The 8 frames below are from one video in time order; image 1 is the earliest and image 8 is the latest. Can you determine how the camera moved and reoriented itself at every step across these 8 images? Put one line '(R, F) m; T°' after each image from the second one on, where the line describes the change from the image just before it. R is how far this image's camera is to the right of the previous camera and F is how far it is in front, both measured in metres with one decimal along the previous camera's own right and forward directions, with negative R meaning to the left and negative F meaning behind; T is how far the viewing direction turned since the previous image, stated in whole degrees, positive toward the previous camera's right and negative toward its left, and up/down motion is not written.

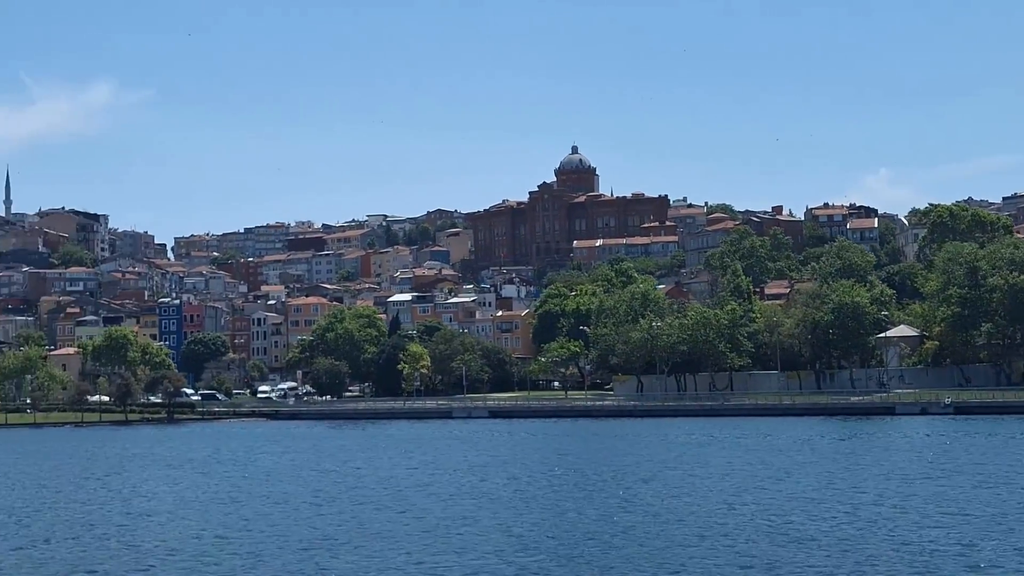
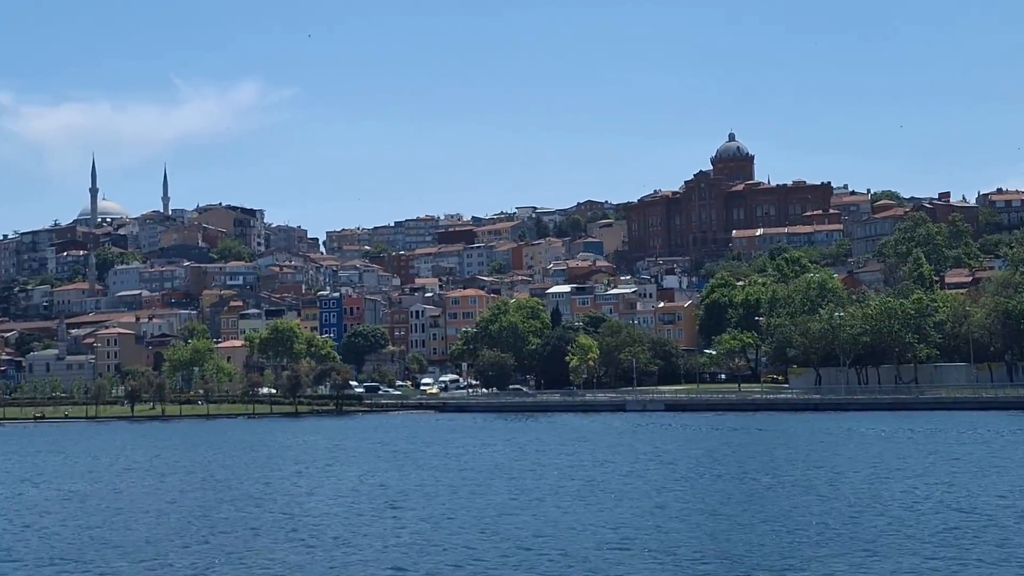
(-2.2, +1.0) m; -6°
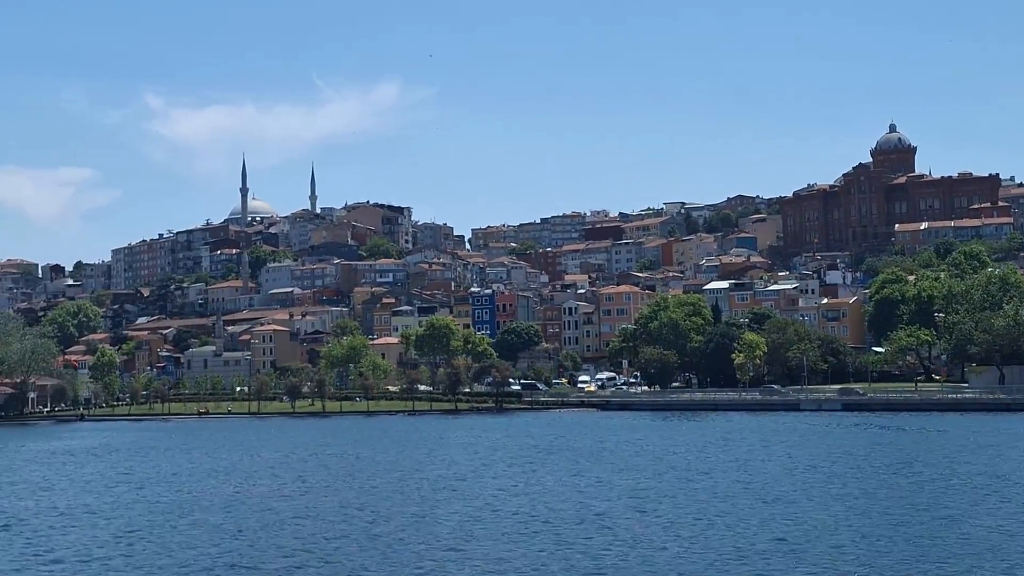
(-1.8, +1.3) m; -6°
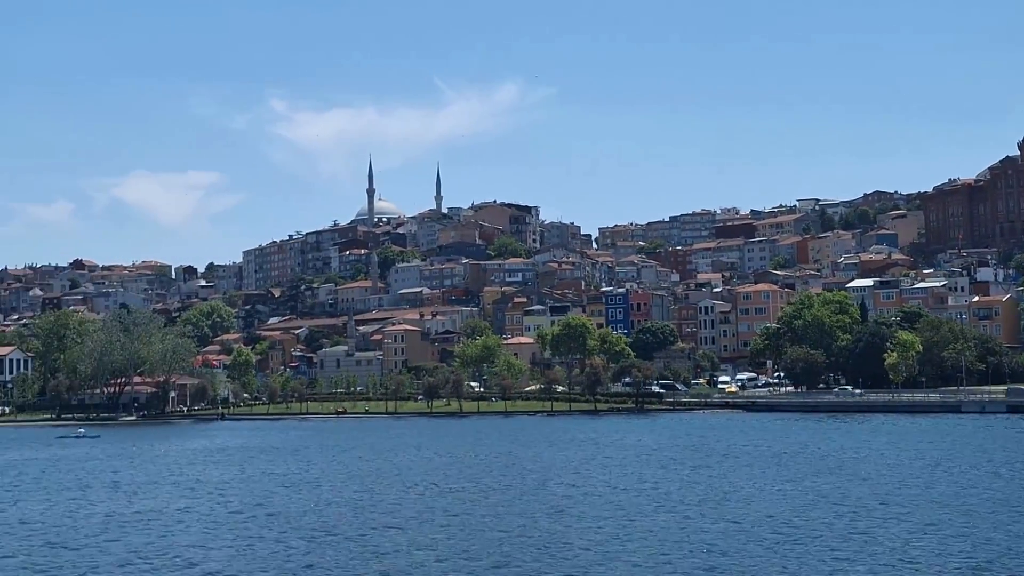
(-1.5, +1.3) m; -5°
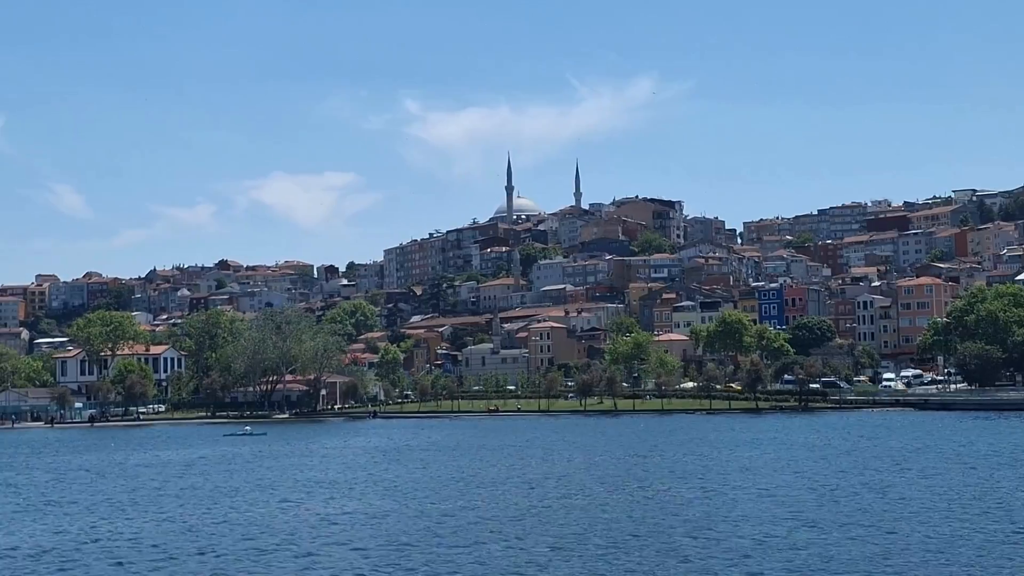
(-1.6, +1.7) m; -6°
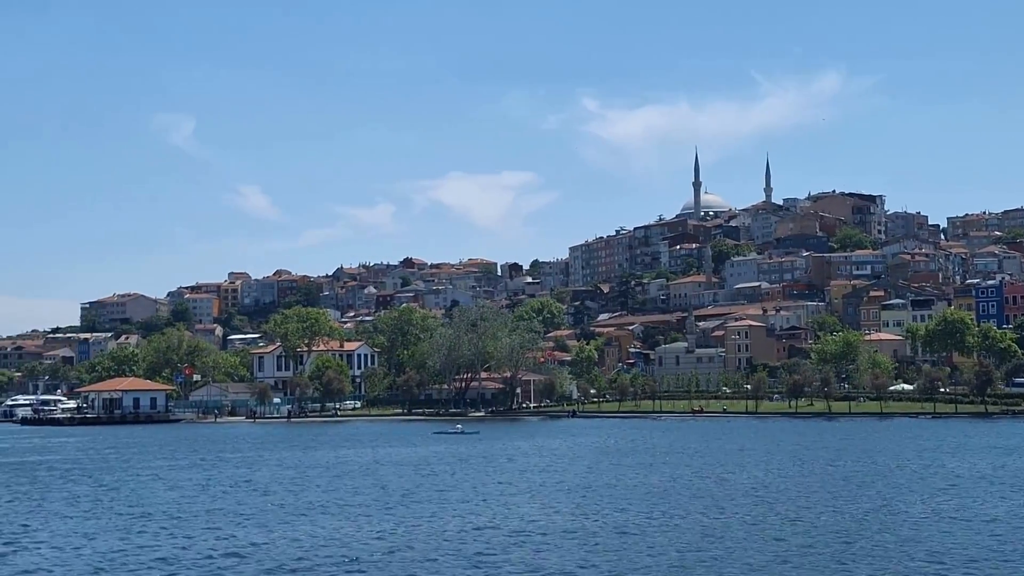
(-2.1, +2.6) m; -7°
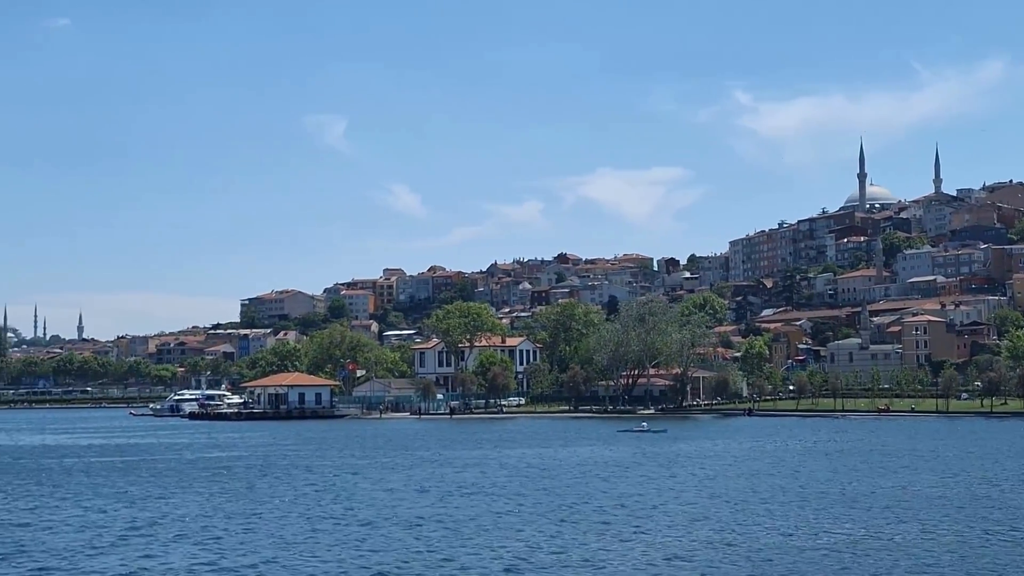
(-1.8, +2.4) m; -6°
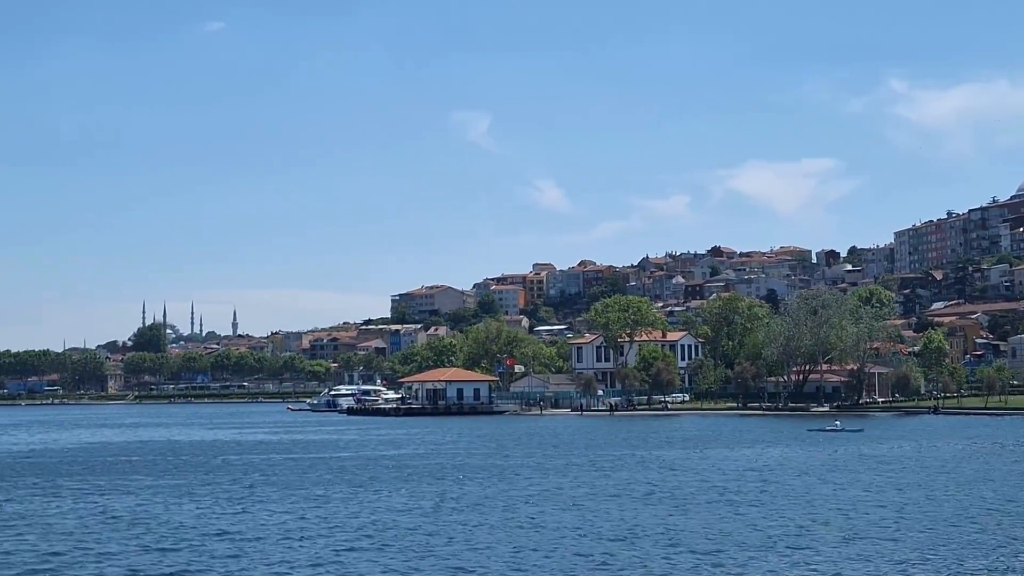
(-1.5, +2.8) m; -6°
